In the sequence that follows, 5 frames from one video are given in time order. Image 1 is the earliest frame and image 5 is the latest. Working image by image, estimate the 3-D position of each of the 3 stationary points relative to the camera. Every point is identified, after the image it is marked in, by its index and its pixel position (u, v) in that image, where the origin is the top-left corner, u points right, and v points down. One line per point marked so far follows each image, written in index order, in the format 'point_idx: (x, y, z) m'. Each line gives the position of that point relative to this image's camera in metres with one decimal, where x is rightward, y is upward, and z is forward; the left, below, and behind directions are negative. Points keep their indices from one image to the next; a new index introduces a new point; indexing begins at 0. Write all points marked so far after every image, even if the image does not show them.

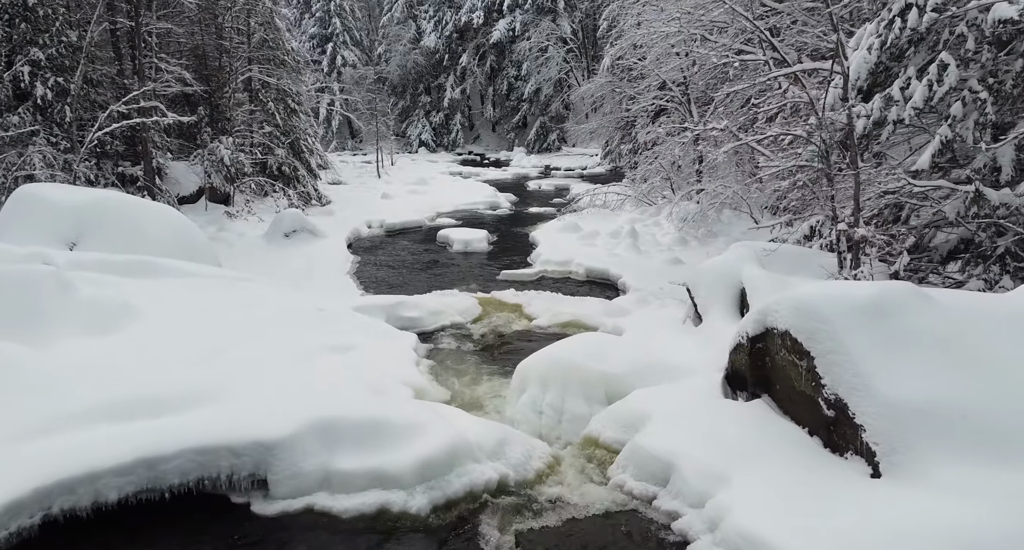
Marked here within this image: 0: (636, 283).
0: (+2.4, -0.2, +12.7) m
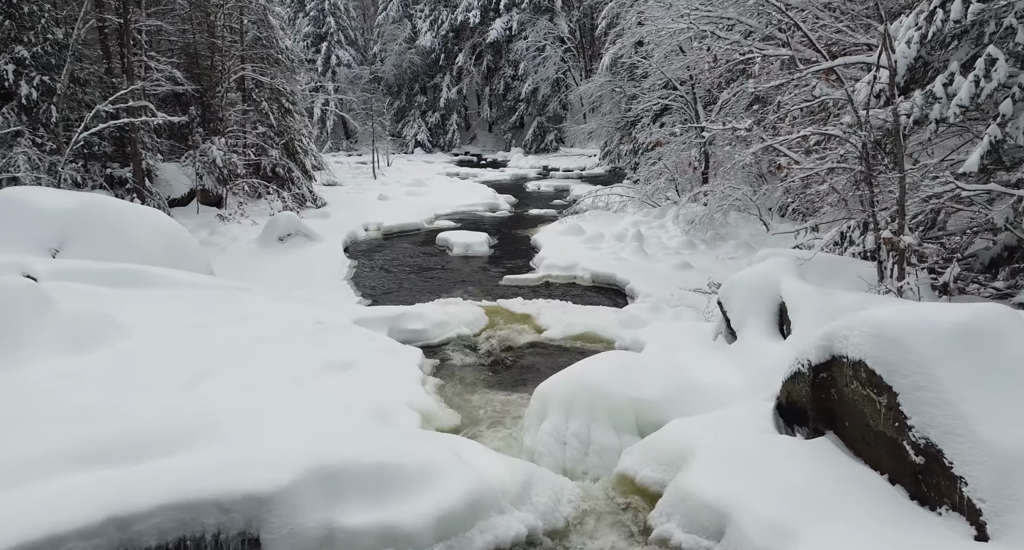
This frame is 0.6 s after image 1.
0: (+2.5, -0.3, +12.2) m
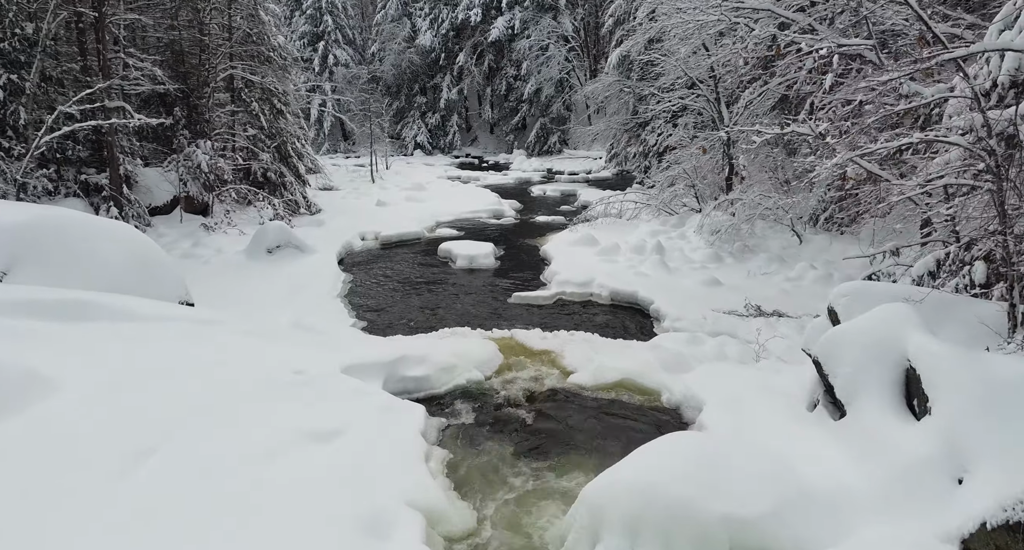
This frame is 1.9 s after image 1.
0: (+2.7, -0.6, +10.9) m
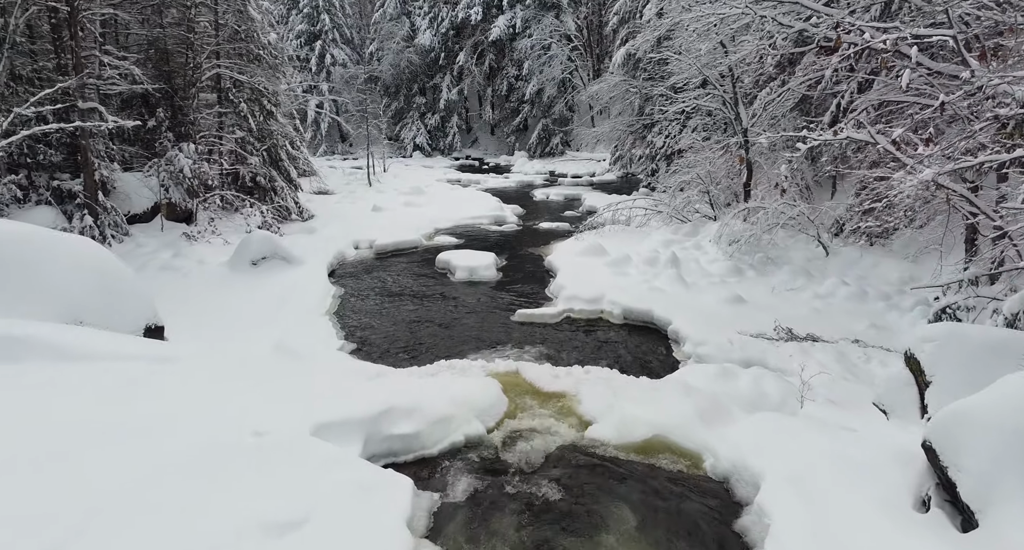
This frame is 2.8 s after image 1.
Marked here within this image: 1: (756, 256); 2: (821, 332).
0: (+2.8, -0.9, +9.9) m
1: (+4.9, +0.3, +13.1) m
2: (+4.7, -0.9, +9.9) m
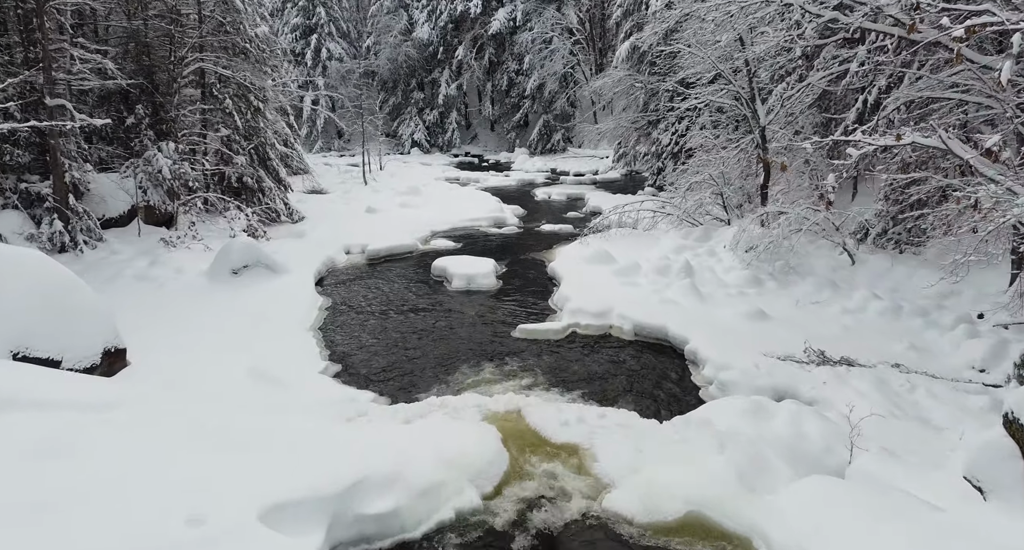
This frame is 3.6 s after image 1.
0: (+2.8, -1.1, +8.9) m
1: (+4.9, +0.2, +12.1) m
2: (+4.7, -1.1, +9.0) m
